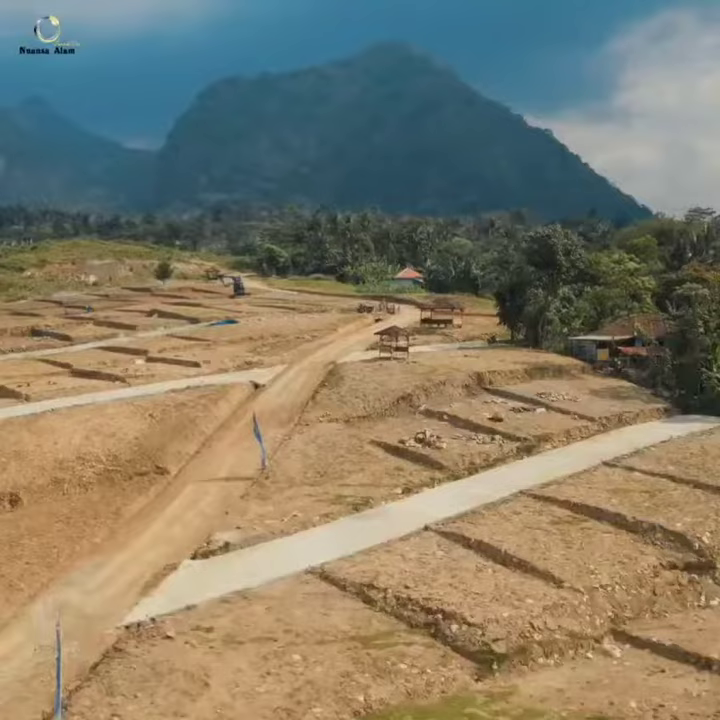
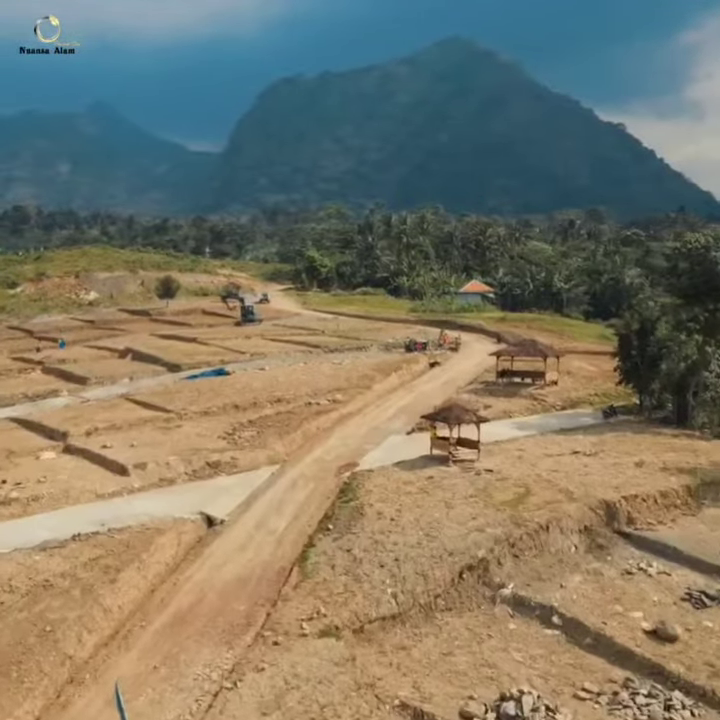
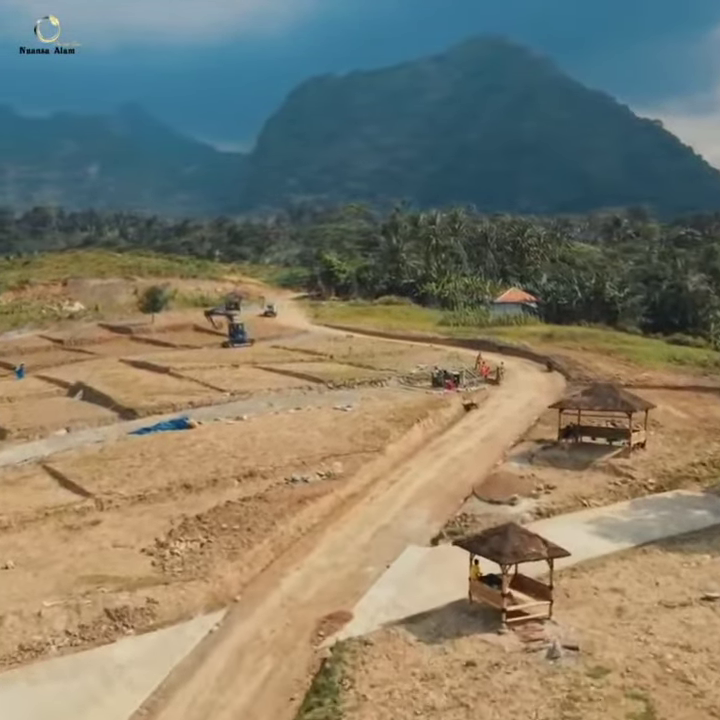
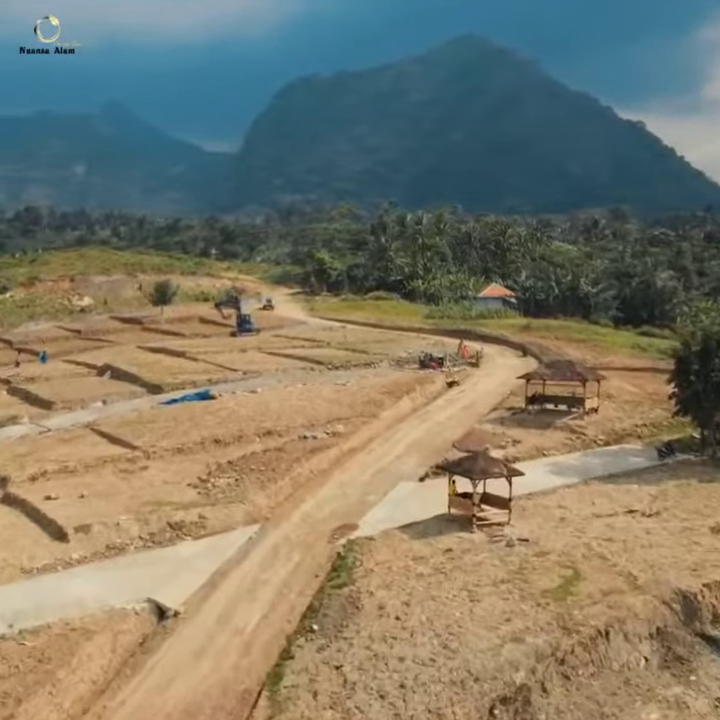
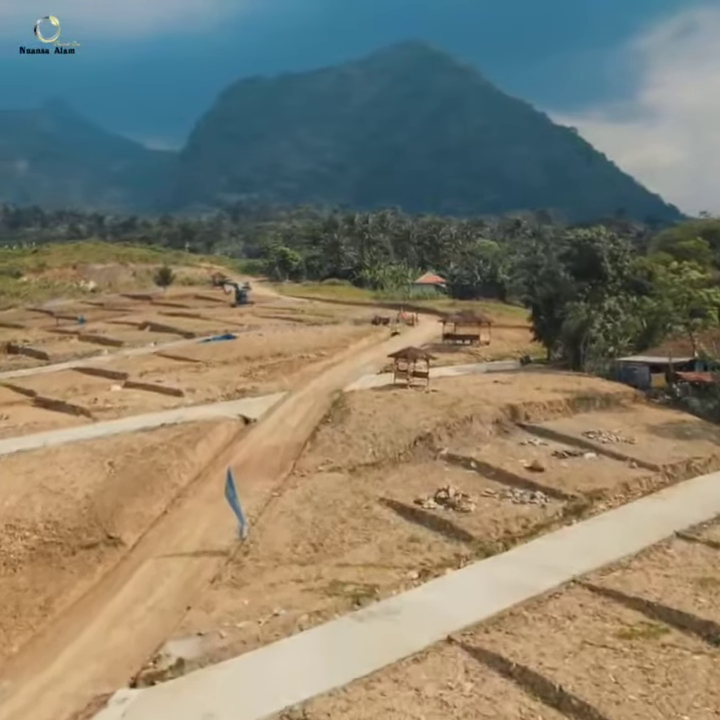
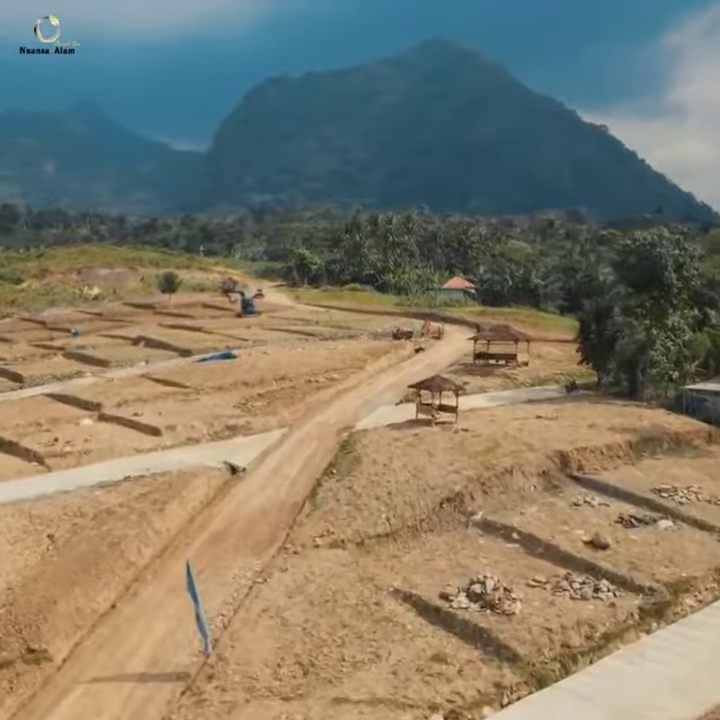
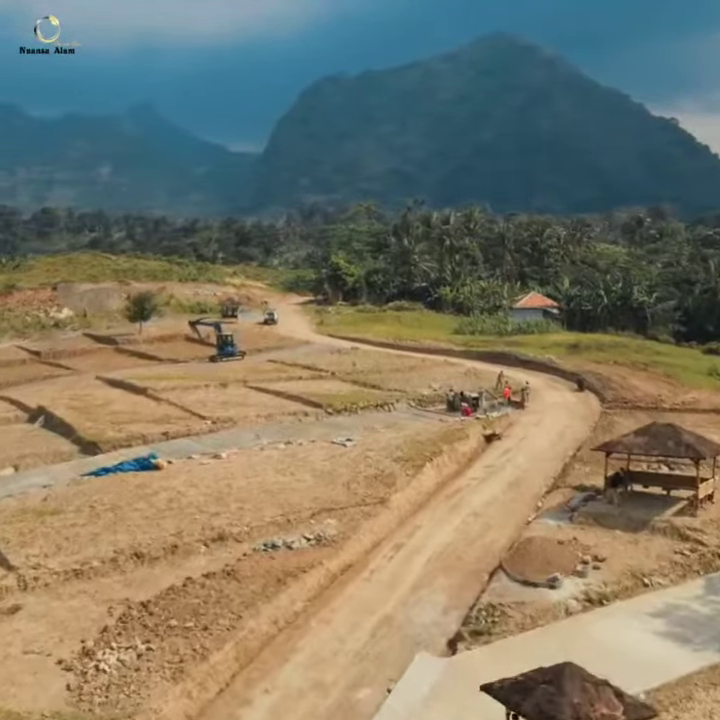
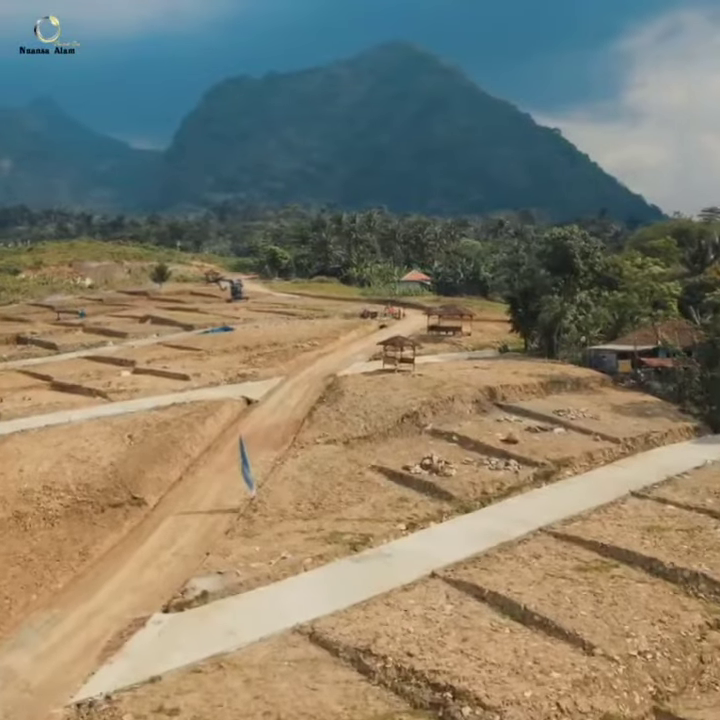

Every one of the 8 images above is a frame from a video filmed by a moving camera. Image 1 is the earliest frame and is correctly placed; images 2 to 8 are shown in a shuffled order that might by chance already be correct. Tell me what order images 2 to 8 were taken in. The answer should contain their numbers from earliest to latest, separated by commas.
8, 5, 6, 2, 4, 3, 7
